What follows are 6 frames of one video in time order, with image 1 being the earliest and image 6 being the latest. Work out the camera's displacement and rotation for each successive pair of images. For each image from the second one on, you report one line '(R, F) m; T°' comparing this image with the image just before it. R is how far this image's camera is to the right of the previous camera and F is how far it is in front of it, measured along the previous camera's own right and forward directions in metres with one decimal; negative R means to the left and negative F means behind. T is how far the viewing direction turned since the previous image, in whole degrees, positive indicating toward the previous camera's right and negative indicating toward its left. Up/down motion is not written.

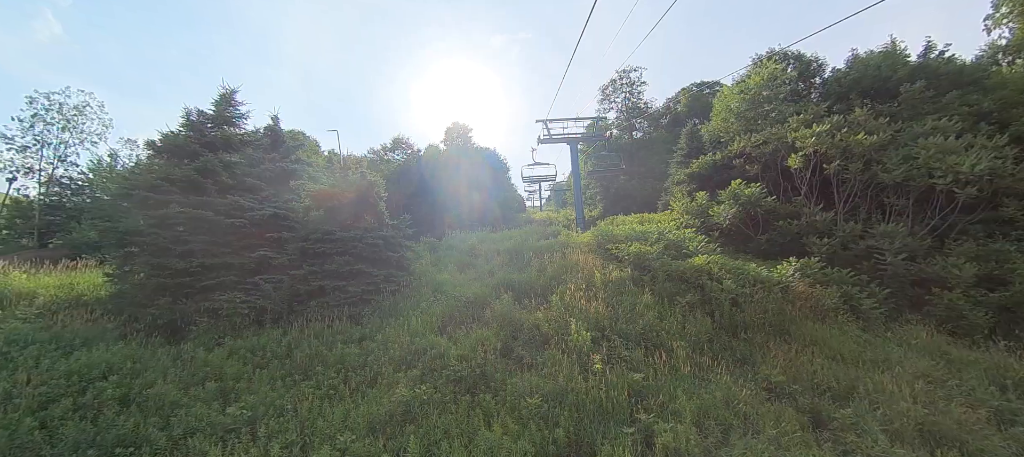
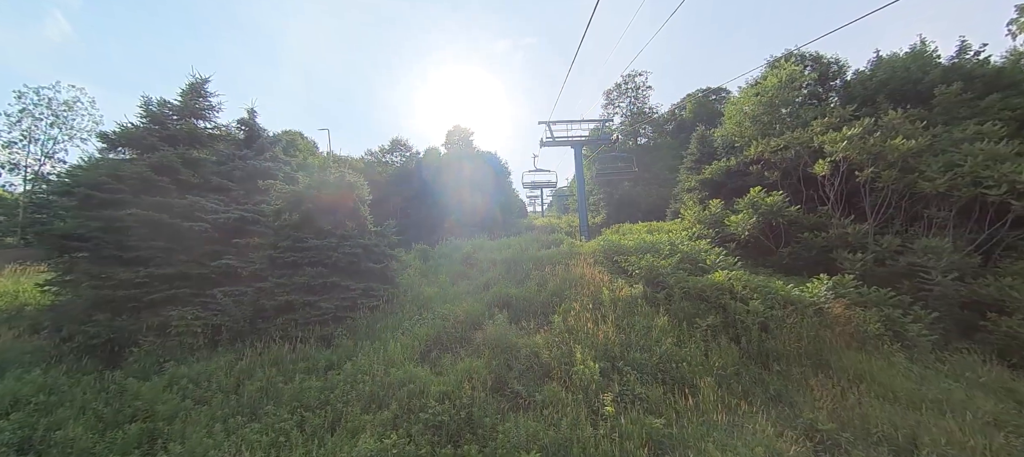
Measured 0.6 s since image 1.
(+0.1, +0.8) m; 0°
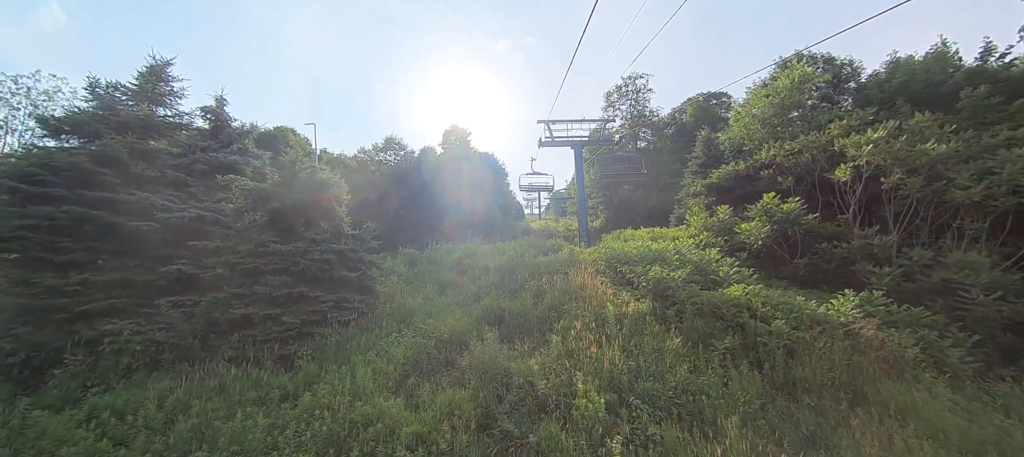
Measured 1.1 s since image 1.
(0.0, +0.7) m; 0°
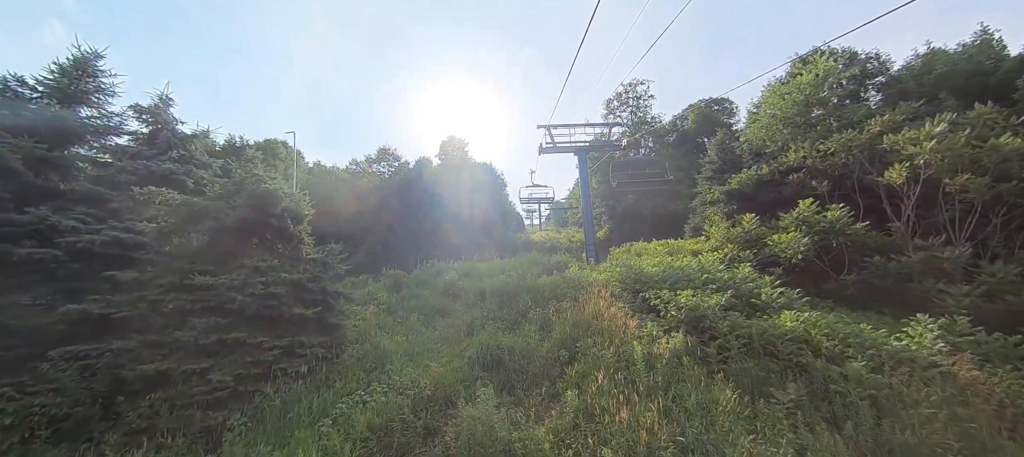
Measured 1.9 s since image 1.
(0.0, +1.1) m; 0°
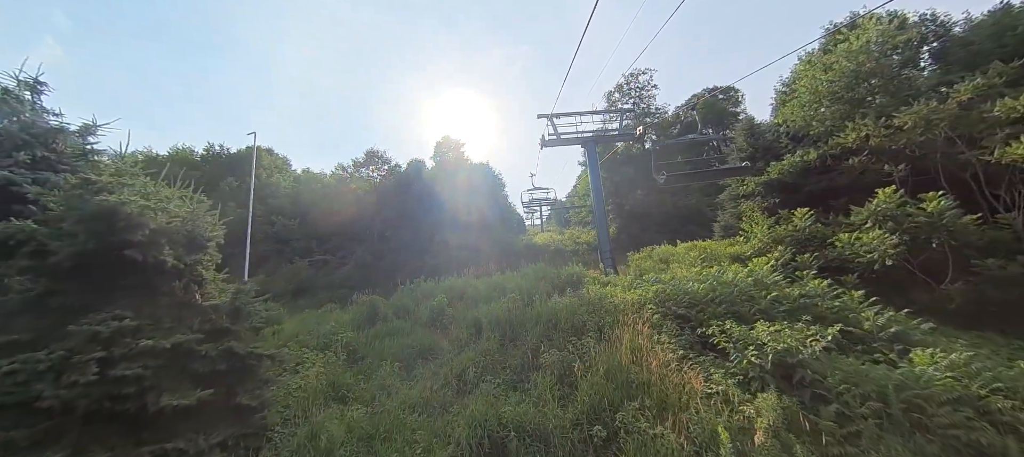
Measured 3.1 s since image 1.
(0.0, +1.6) m; 0°
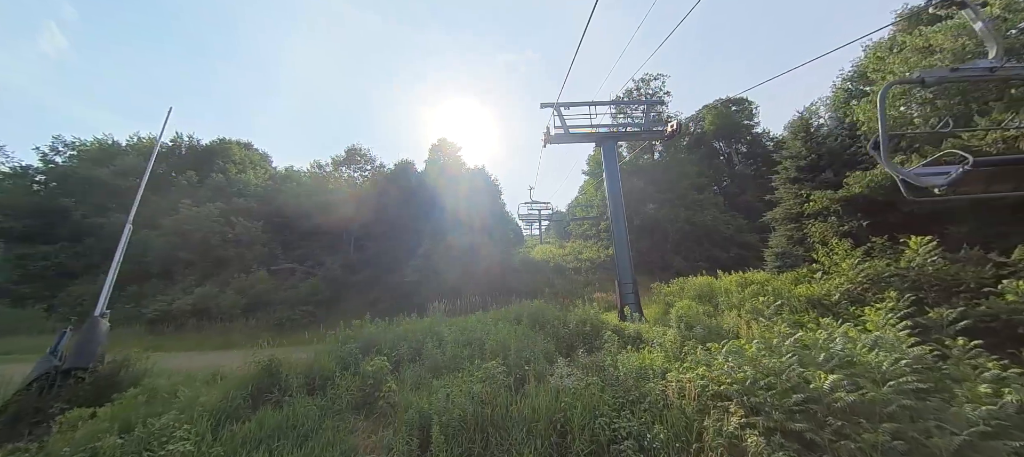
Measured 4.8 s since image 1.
(+0.1, +2.4) m; 0°
